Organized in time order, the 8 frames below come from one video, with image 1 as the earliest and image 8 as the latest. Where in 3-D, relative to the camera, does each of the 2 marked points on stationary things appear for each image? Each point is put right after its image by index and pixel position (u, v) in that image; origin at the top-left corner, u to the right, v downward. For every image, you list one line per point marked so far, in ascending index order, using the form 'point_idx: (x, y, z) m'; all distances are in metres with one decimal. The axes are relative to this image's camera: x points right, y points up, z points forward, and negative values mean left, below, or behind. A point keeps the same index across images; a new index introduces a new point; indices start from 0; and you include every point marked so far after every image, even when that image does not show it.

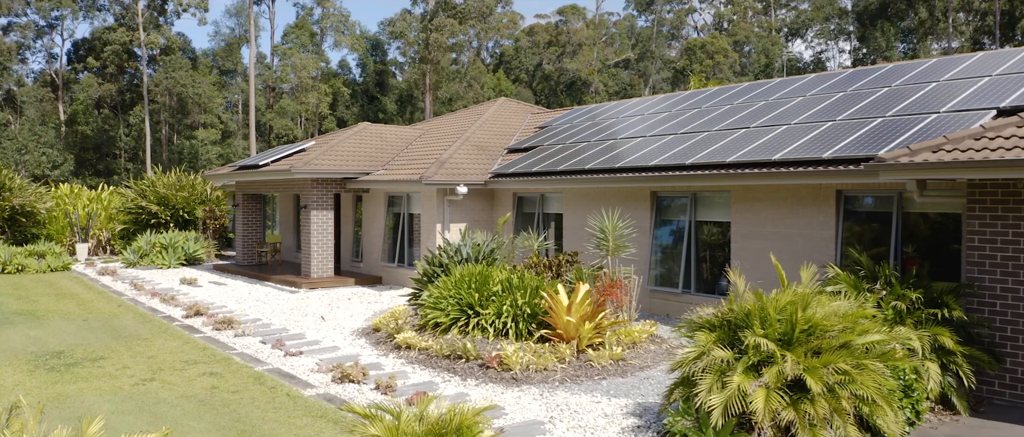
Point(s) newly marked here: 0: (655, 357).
0: (+3.4, -3.3, +10.7) m
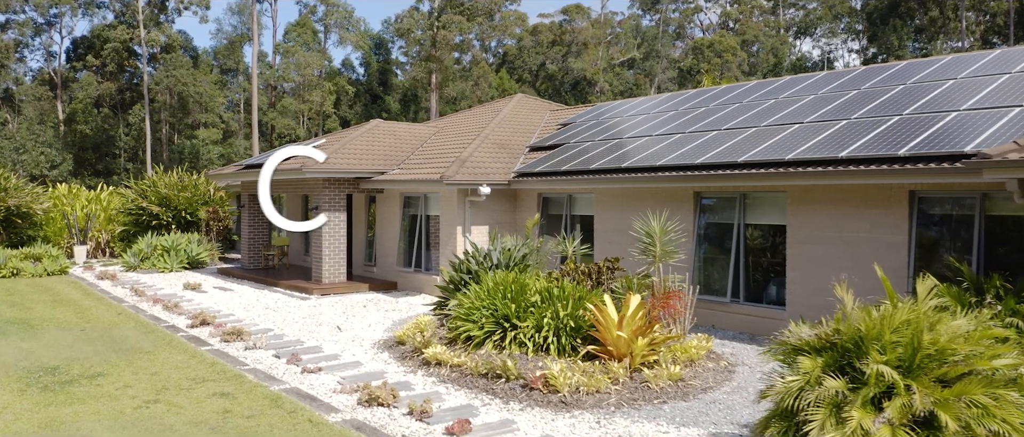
0: (+4.3, -3.3, +9.7) m
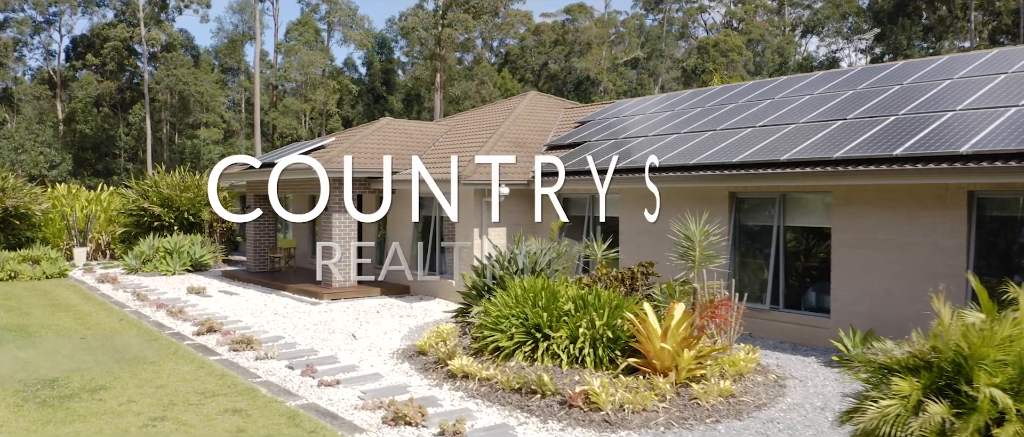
0: (+5.0, -3.4, +9.0) m
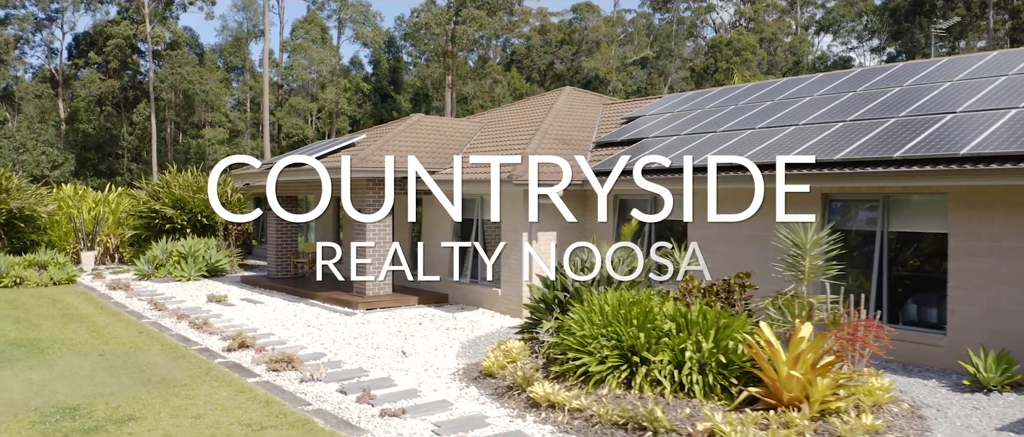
0: (+6.7, -3.5, +7.7) m
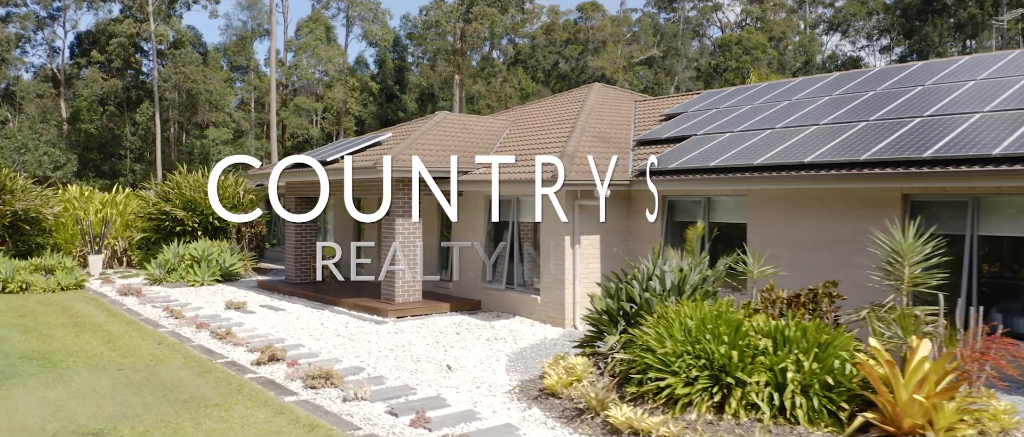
0: (+8.0, -3.6, +6.8) m
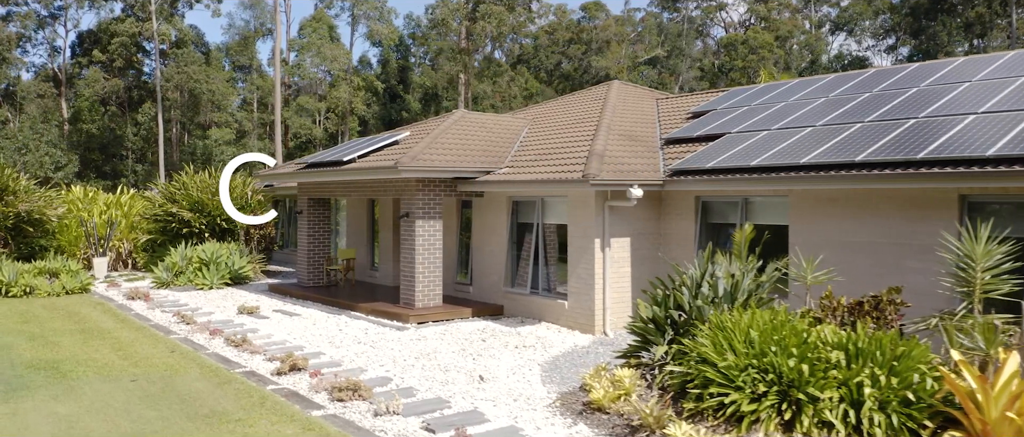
0: (+8.8, -3.6, +6.2) m
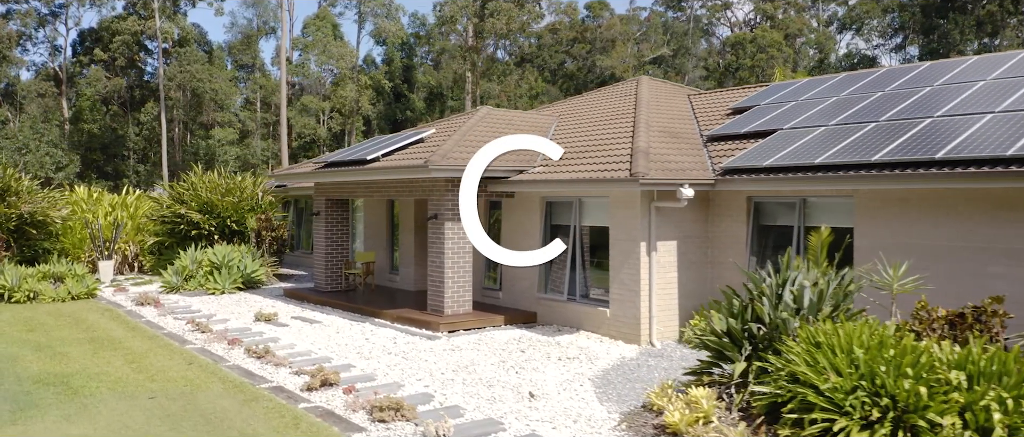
0: (+9.9, -3.6, +5.4) m
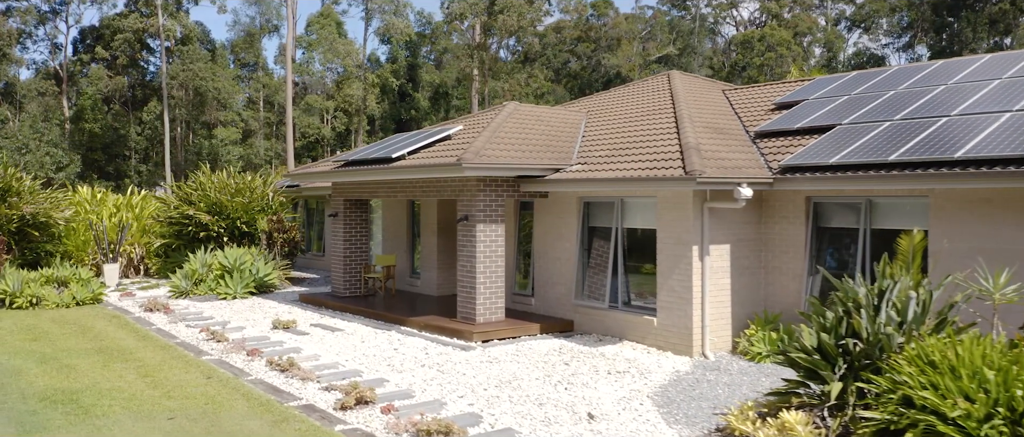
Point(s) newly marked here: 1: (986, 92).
0: (+11.0, -3.7, +4.6) m
1: (+12.2, +3.3, +12.0) m
